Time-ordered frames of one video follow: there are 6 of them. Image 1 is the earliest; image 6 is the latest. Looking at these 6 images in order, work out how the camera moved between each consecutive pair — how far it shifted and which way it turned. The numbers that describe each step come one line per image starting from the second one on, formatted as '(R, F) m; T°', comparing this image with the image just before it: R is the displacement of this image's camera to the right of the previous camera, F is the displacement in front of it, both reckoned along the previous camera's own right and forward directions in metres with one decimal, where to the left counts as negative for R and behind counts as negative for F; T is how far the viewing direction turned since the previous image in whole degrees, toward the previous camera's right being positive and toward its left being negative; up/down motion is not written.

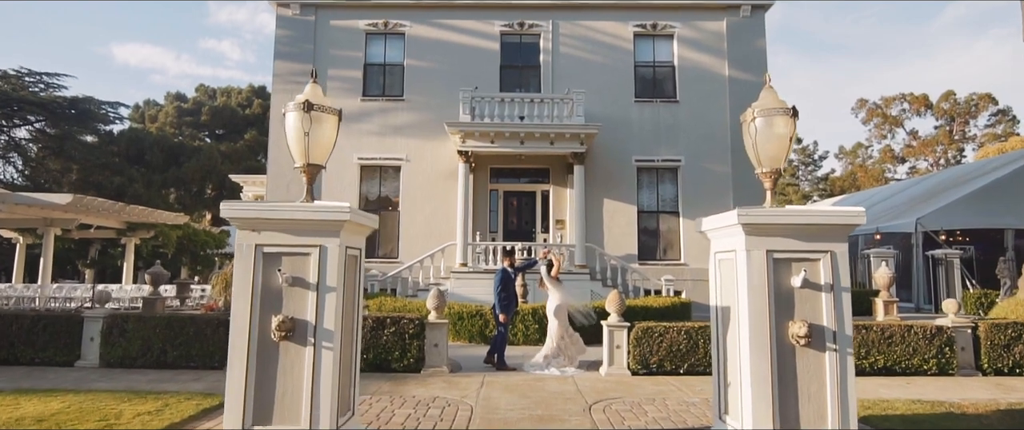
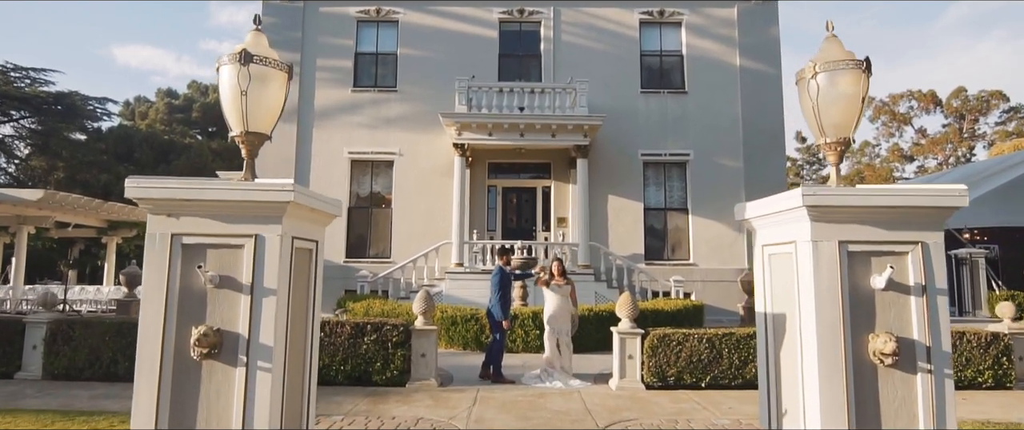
(0.0, +1.0) m; 0°
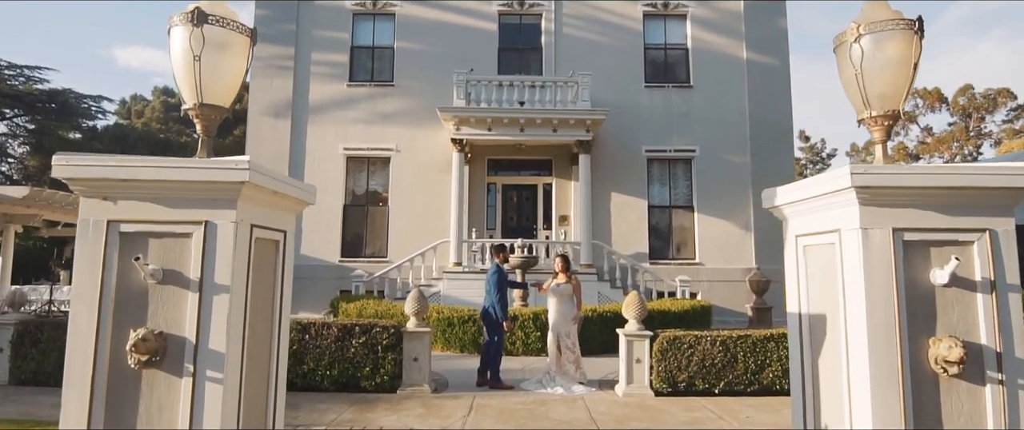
(0.0, +0.5) m; 0°
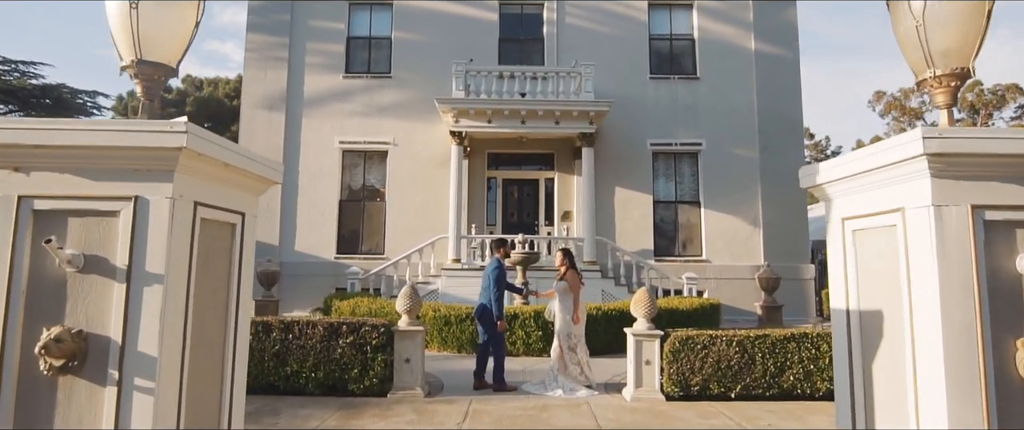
(0.0, +0.5) m; 0°
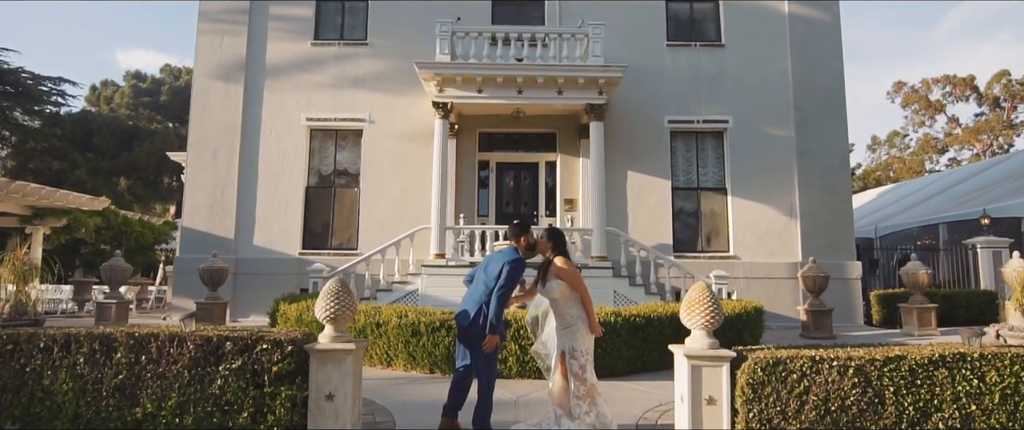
(+0.1, +2.3) m; 0°
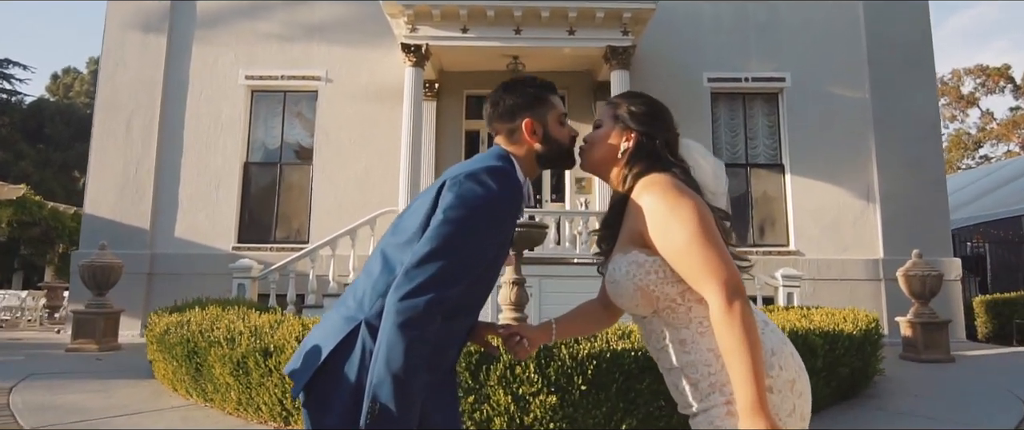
(+0.1, +3.1) m; 0°
